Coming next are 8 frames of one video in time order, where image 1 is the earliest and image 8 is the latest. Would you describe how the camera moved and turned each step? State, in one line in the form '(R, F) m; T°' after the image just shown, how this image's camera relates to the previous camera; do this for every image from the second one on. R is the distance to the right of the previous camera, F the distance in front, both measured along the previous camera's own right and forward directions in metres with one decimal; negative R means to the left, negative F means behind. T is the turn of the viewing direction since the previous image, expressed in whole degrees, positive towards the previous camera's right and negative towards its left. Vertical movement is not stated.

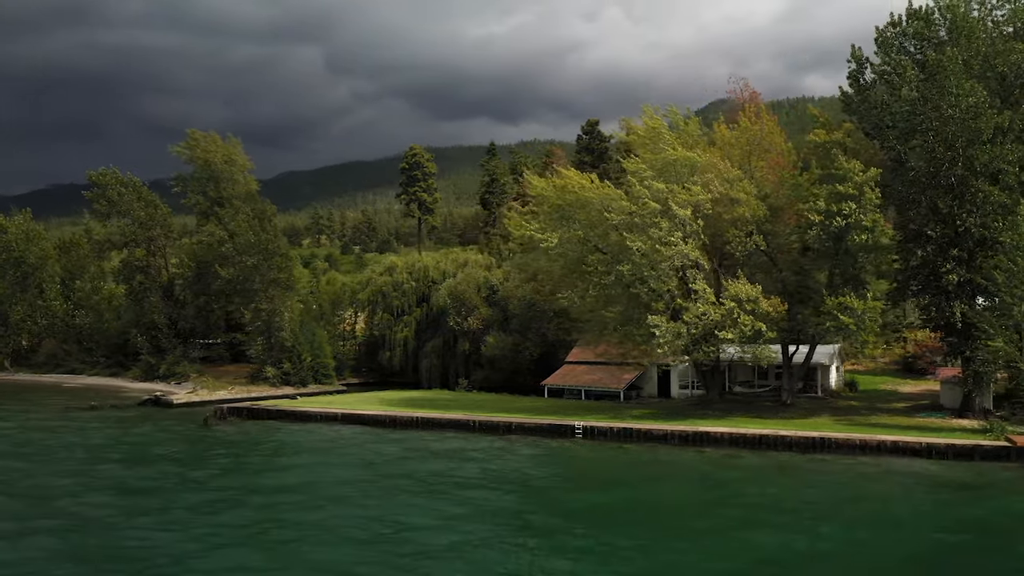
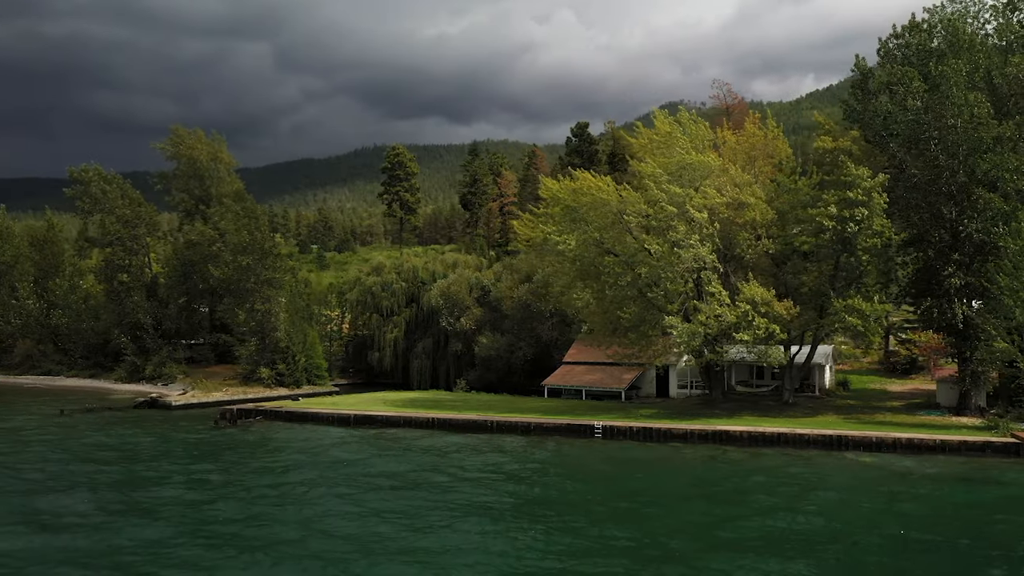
(-2.6, -0.1) m; +3°
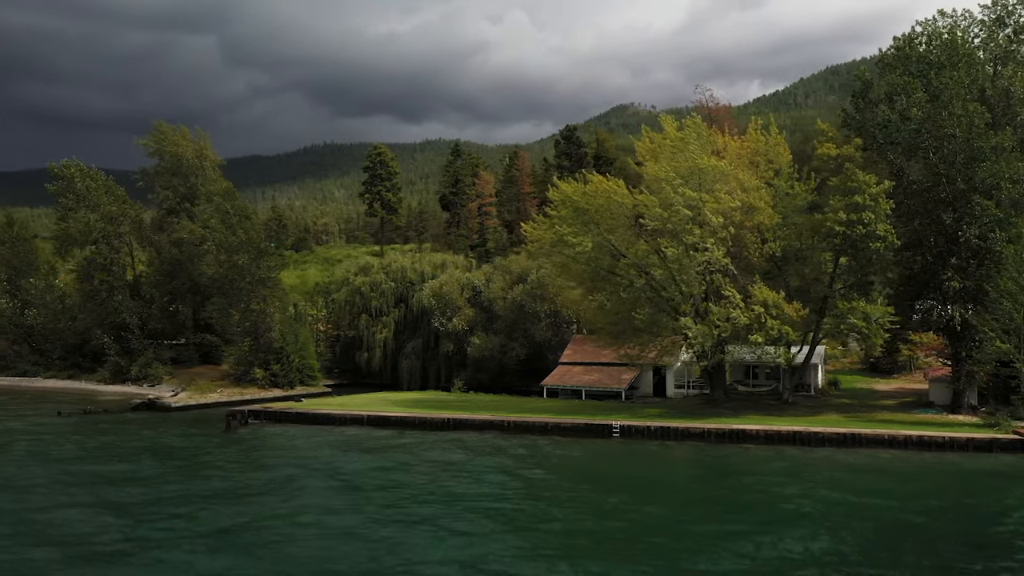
(-2.7, -0.2) m; +3°
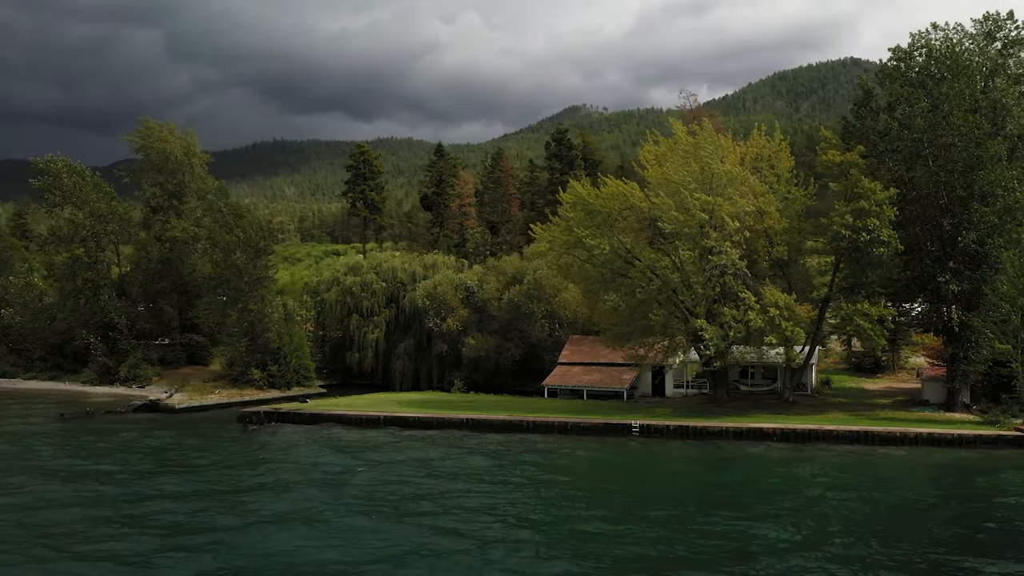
(-2.7, -0.2) m; +3°
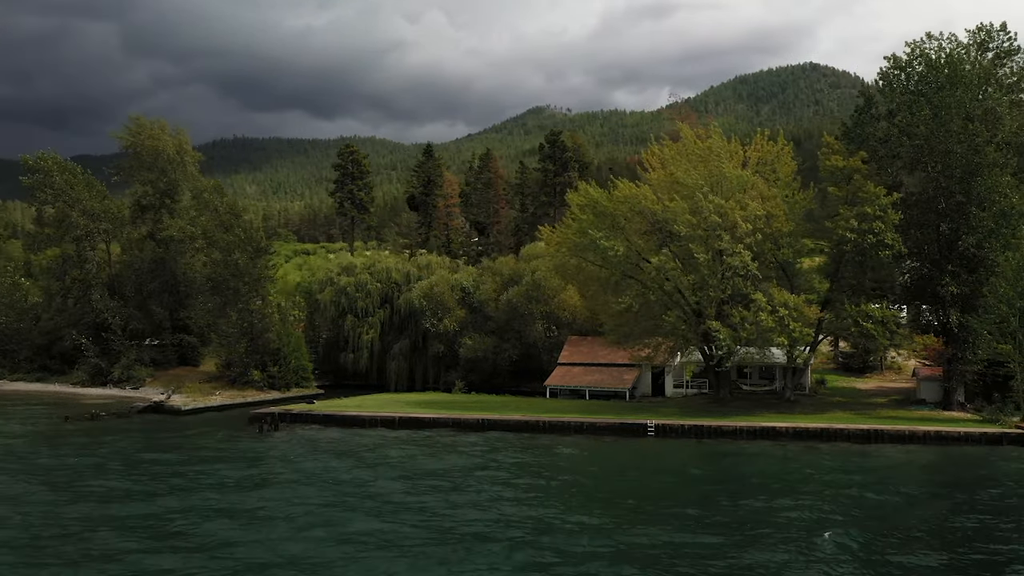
(-2.2, -0.2) m; +2°
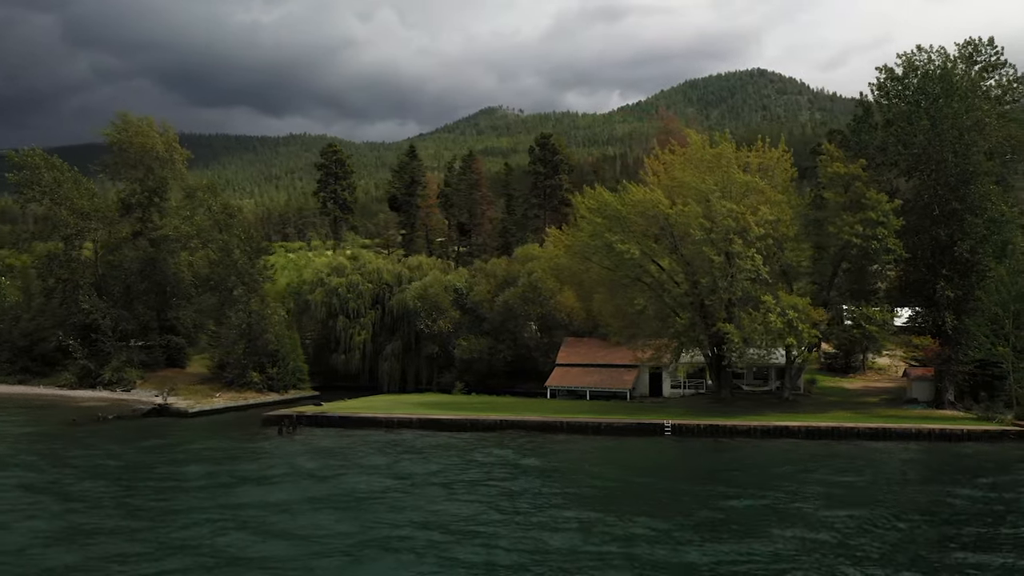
(-2.8, -0.3) m; +3°
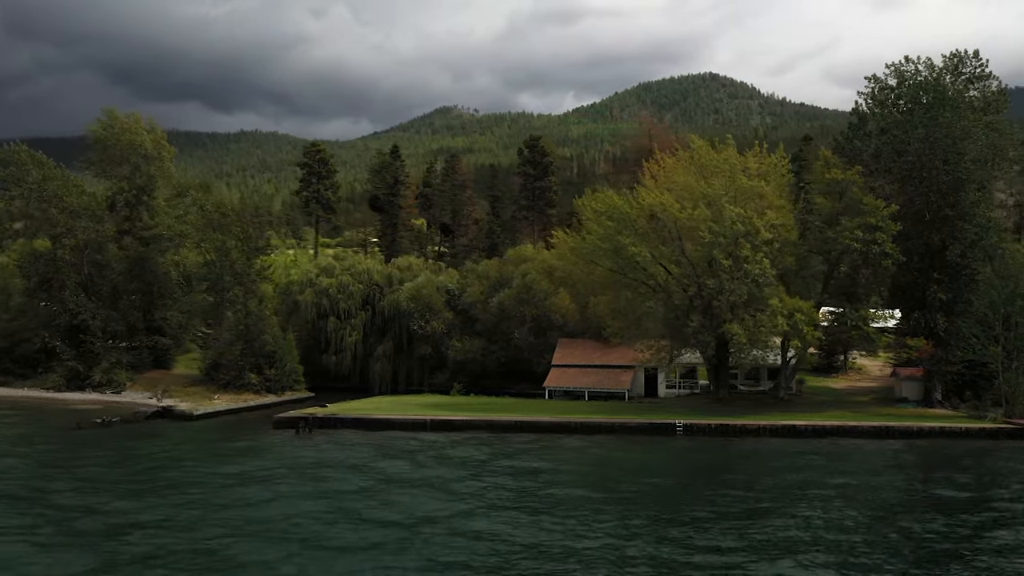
(-2.5, -0.3) m; +3°
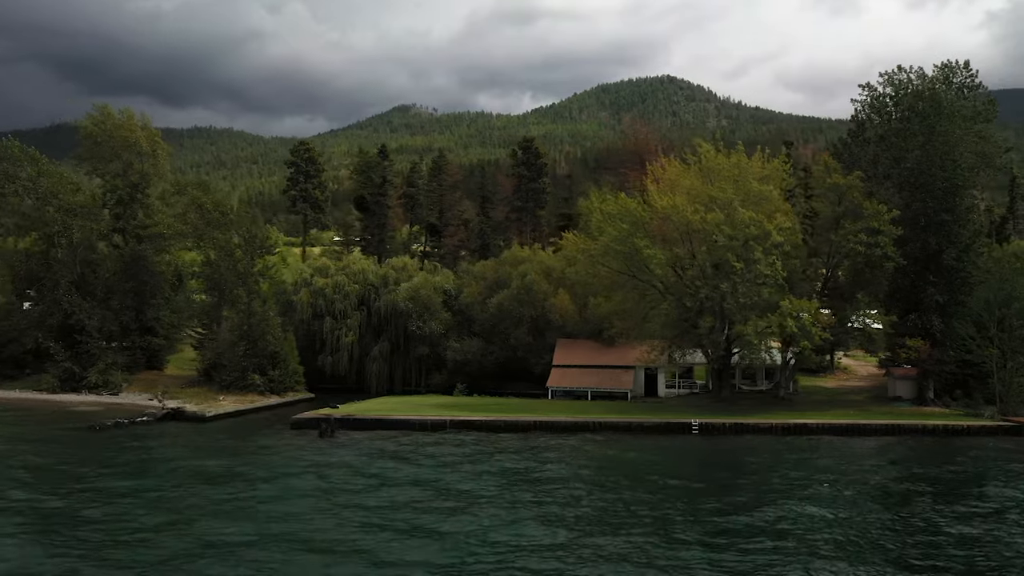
(-2.5, -0.4) m; +2°
